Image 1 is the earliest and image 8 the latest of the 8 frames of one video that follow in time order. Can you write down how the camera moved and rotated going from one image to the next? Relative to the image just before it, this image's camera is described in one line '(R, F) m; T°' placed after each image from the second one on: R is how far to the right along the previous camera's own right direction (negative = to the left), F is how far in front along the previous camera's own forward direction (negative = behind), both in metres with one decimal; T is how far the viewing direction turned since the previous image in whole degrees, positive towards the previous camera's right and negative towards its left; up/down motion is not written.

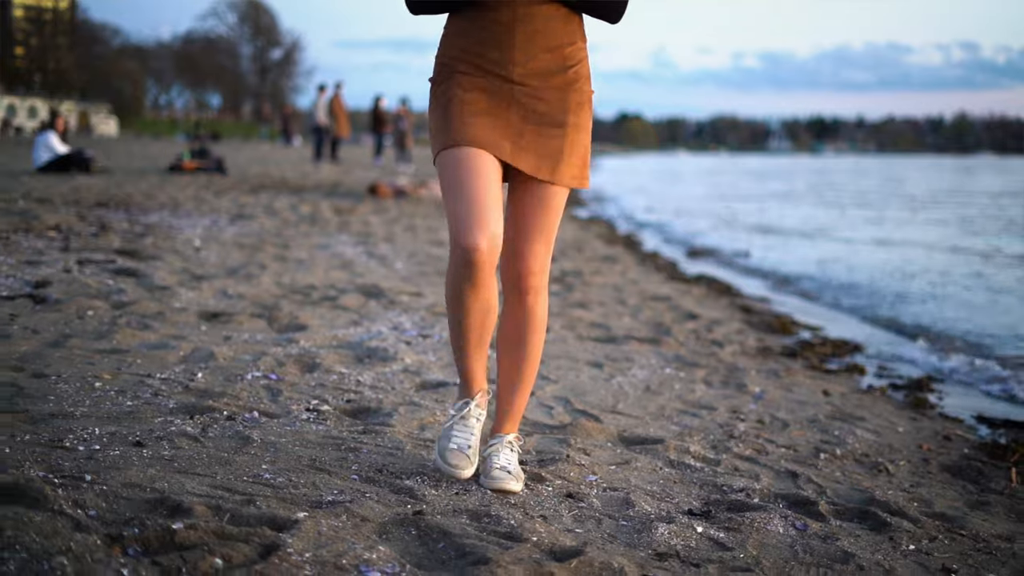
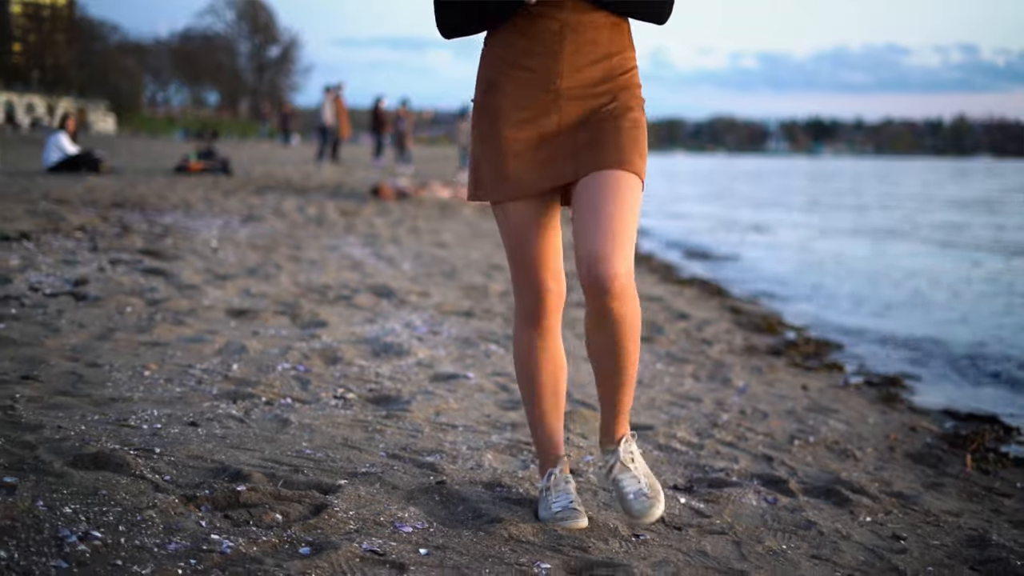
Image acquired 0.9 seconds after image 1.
(0.0, -0.4) m; 0°
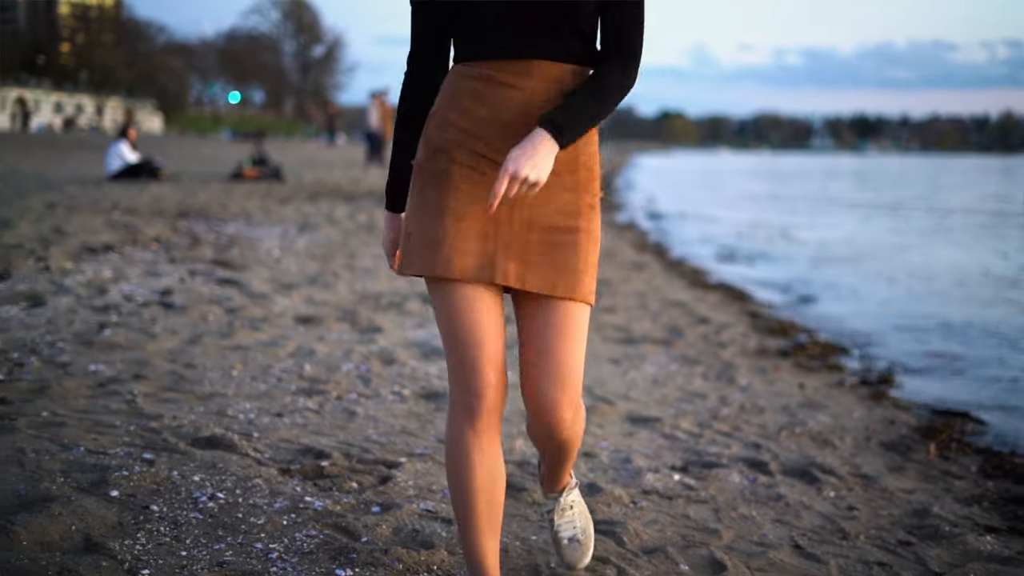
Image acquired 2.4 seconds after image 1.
(0.0, -0.7) m; -1°
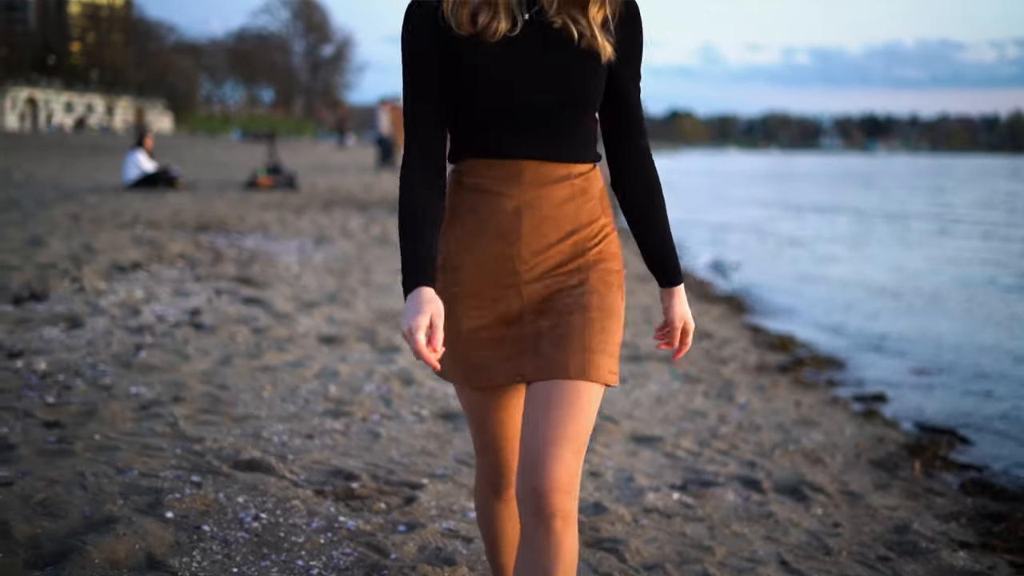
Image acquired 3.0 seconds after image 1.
(0.0, -0.3) m; 0°
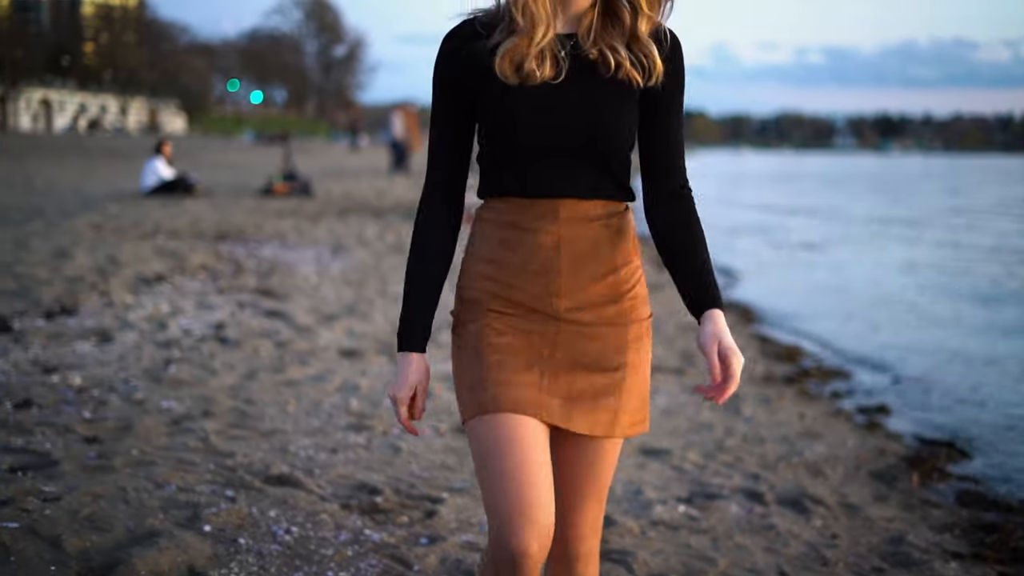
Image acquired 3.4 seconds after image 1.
(0.0, -0.2) m; 0°
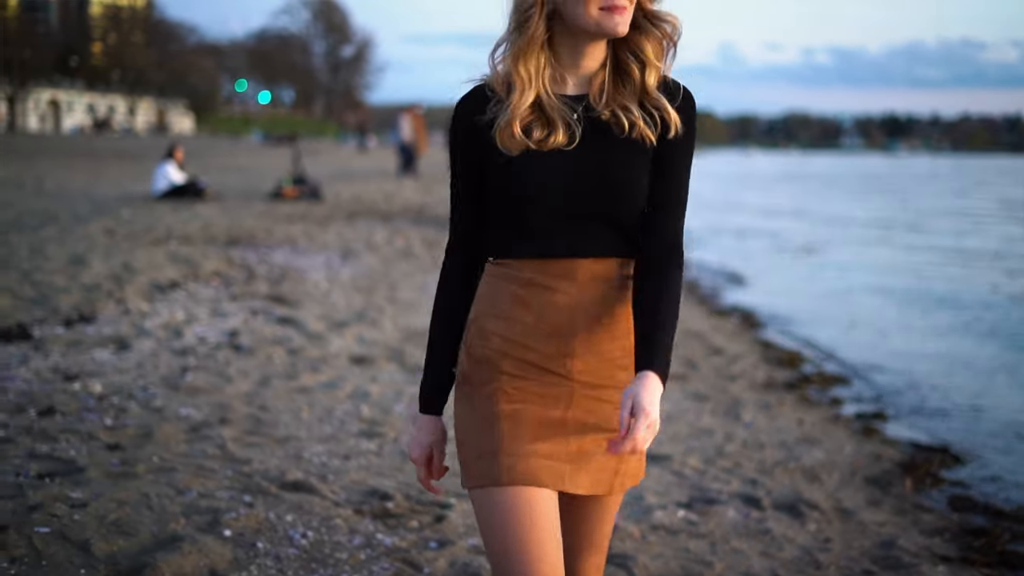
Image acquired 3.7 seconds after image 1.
(0.0, -0.2) m; 0°
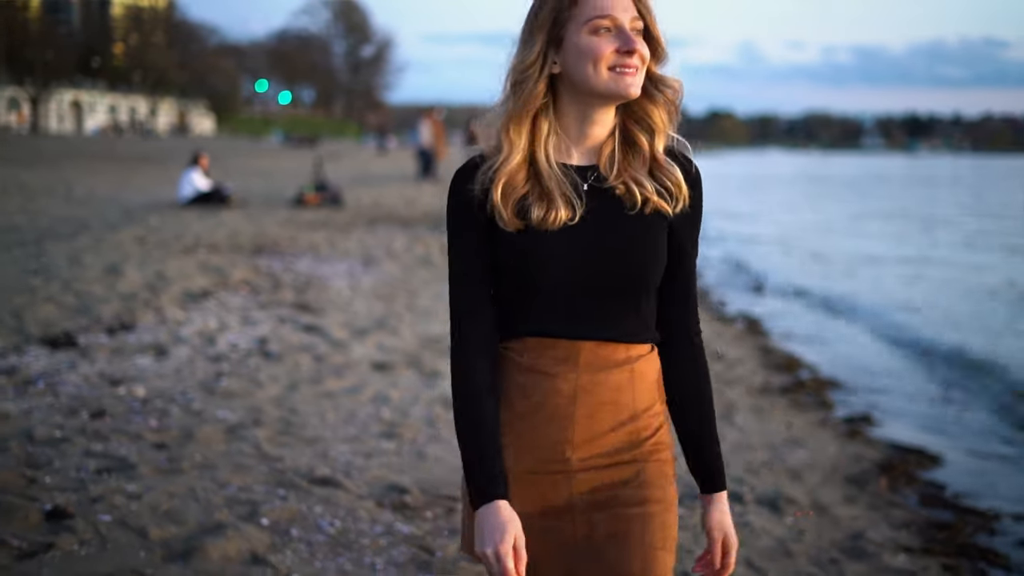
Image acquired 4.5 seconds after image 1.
(0.0, -0.5) m; -1°
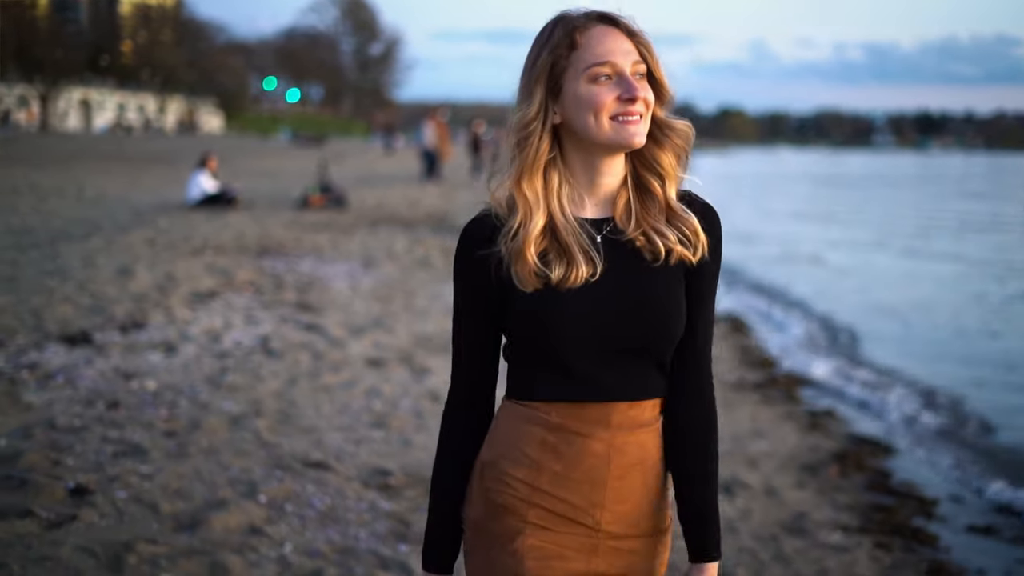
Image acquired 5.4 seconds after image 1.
(+0.1, -0.5) m; 0°
